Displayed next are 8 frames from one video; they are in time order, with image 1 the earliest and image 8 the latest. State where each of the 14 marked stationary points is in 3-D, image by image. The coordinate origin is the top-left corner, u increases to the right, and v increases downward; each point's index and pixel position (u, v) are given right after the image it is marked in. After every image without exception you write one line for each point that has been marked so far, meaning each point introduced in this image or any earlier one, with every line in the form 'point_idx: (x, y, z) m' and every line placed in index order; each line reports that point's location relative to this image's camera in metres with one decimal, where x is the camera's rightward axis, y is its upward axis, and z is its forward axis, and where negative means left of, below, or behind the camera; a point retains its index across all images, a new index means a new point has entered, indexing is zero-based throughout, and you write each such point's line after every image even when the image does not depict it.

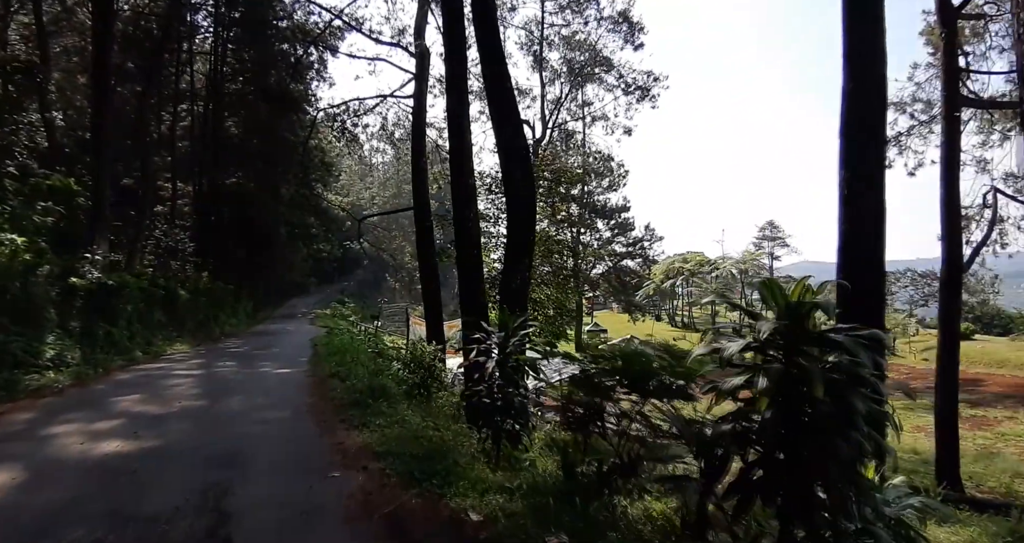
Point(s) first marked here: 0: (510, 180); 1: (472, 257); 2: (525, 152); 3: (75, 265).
0: (0.0, +1.0, +7.5) m
1: (-0.5, +0.1, +8.3) m
2: (+0.2, +1.4, +7.5) m
3: (-9.4, +0.1, +12.7) m
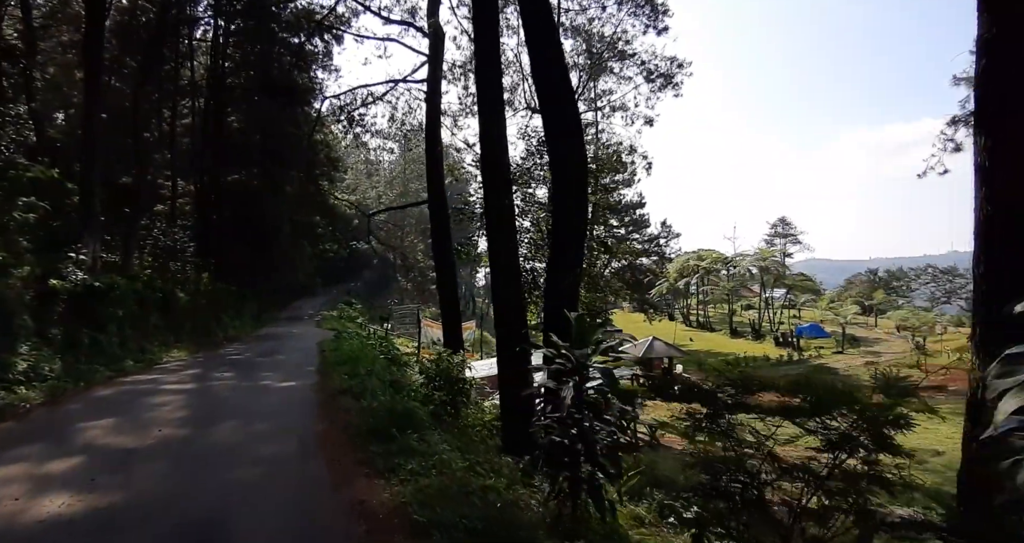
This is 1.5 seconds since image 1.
0: (+0.5, +1.0, +6.2) m
1: (0.0, +0.1, +7.0) m
2: (+0.7, +1.4, +6.2) m
3: (-8.8, +0.1, +11.5) m
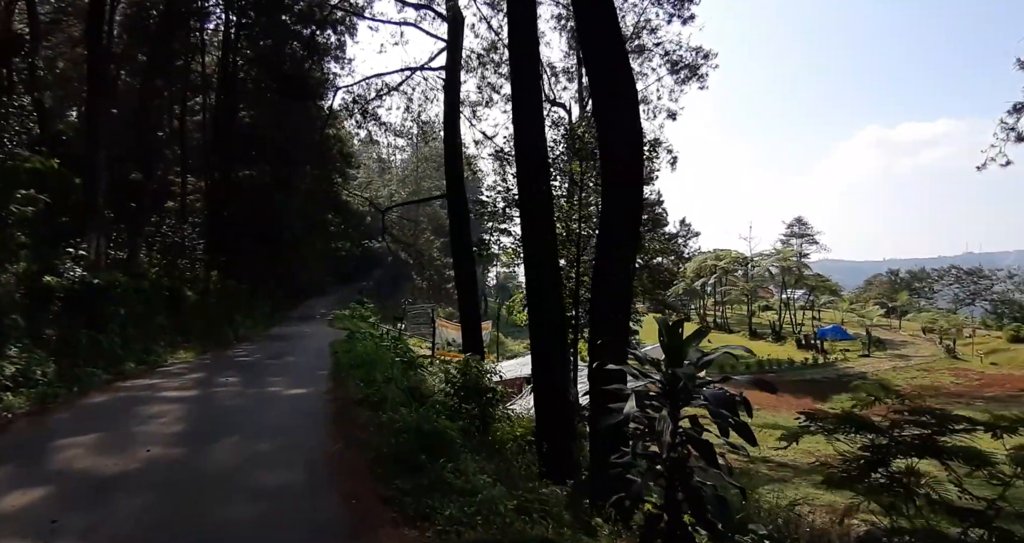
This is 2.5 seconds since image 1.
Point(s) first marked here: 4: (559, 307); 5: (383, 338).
0: (+0.9, +1.1, +5.4) m
1: (+0.4, +0.1, +6.2) m
2: (+1.1, +1.4, +5.3) m
3: (-8.3, +0.2, +10.8) m
4: (+0.5, -0.4, +6.2) m
5: (-3.6, -1.9, +16.7) m
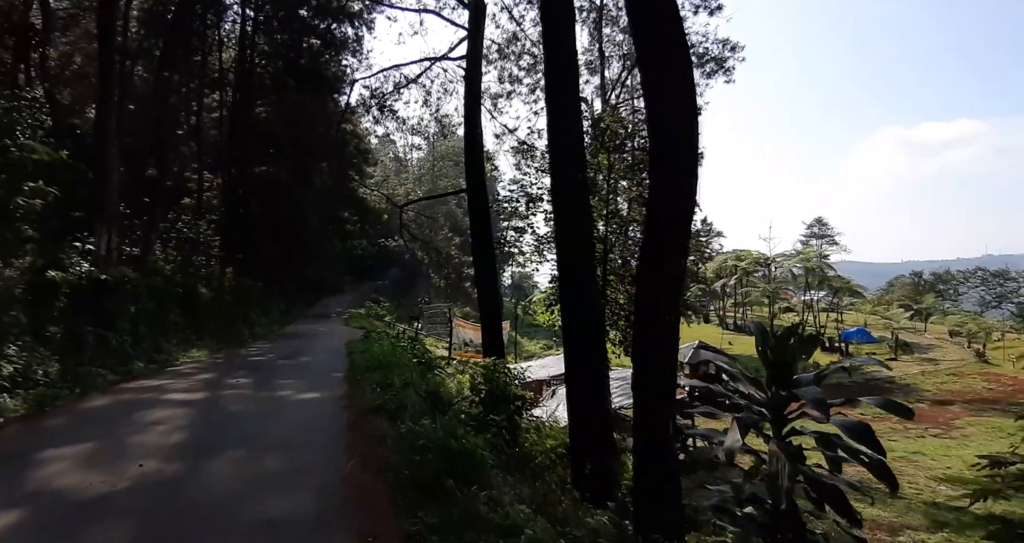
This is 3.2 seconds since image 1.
0: (+1.2, +1.1, +4.8) m
1: (+0.7, +0.2, +5.6) m
2: (+1.4, +1.5, +4.7) m
3: (-7.9, +0.3, +10.4) m
4: (+0.8, -0.4, +5.6) m
5: (-3.1, -1.8, +16.2) m
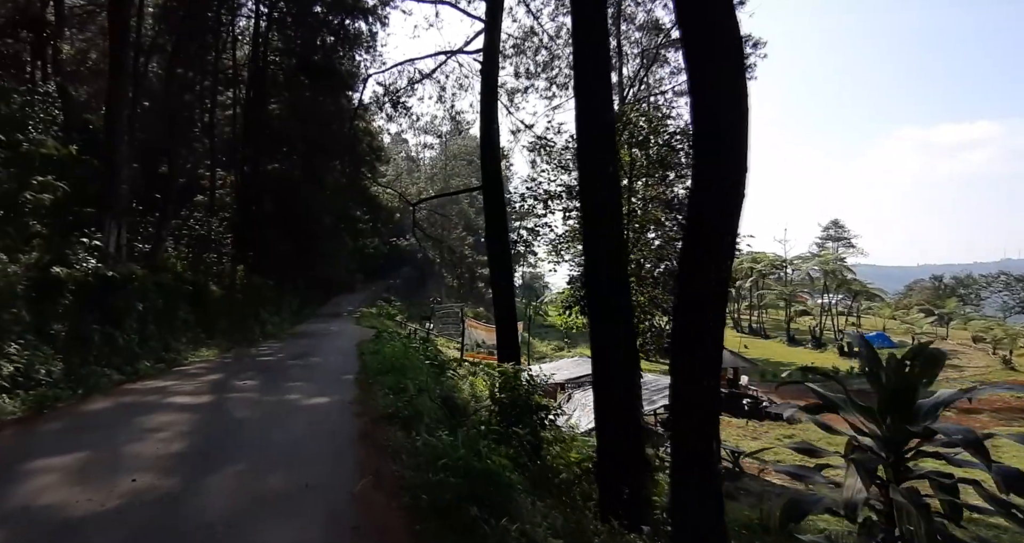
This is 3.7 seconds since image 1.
0: (+1.4, +1.1, +4.4) m
1: (+0.9, +0.2, +5.2) m
2: (+1.6, +1.5, +4.3) m
3: (-7.6, +0.3, +10.1) m
4: (+1.0, -0.4, +5.2) m
5: (-2.7, -1.8, +15.8) m
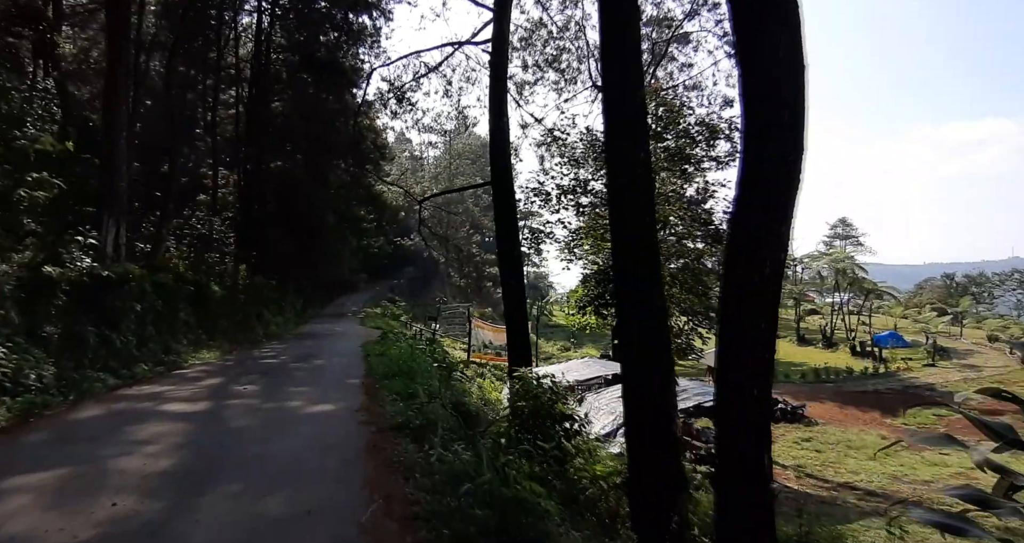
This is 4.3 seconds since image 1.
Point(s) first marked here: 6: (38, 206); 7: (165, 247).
0: (+1.6, +1.1, +3.9) m
1: (+1.1, +0.2, +4.7) m
2: (+1.7, +1.5, +3.8) m
3: (-7.4, +0.3, +9.7) m
4: (+1.2, -0.3, +4.7) m
5: (-2.4, -1.8, +15.4) m
6: (-8.0, +1.1, +10.0) m
7: (-11.3, +0.8, +19.4) m
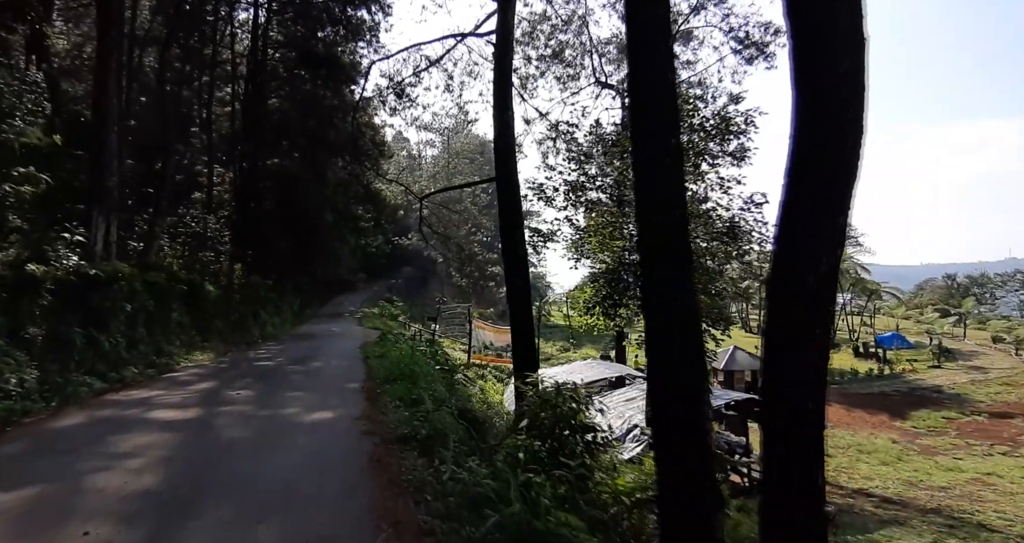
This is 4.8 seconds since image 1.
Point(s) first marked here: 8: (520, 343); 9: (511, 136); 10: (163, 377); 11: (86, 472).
0: (+1.7, +1.1, +3.5) m
1: (+1.2, +0.2, +4.3) m
2: (+1.9, +1.5, +3.4) m
3: (-7.3, +0.3, +9.3) m
4: (+1.3, -0.3, +4.3) m
5: (-2.3, -1.8, +15.0) m
6: (-7.9, +1.1, +9.5) m
7: (-11.2, +0.8, +18.9) m
8: (+0.2, -1.4, +11.5) m
9: (0.0, +2.8, +11.9) m
10: (-6.0, -1.8, +10.2) m
11: (-3.0, -1.4, +4.1) m
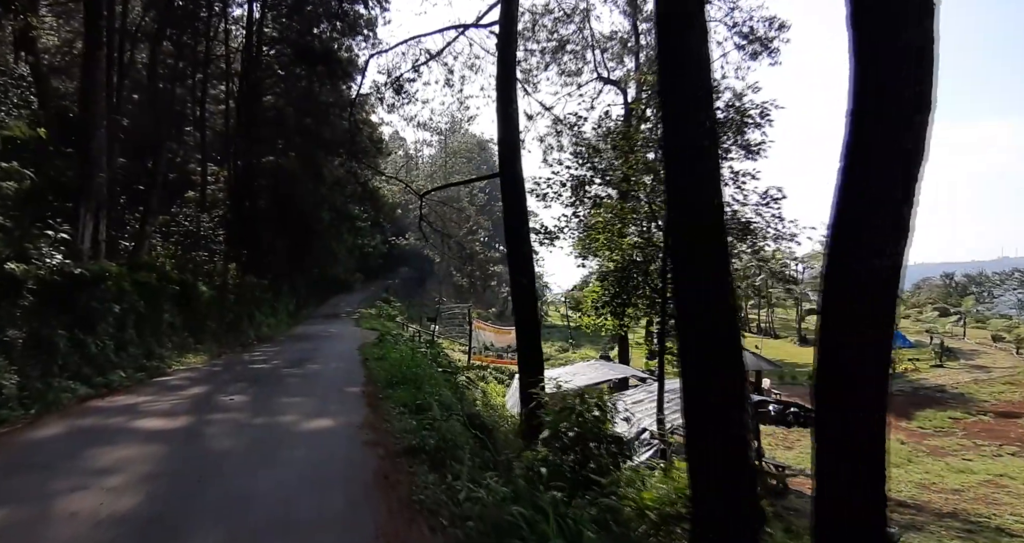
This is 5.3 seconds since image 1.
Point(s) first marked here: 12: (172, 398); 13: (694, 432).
0: (+1.8, +1.2, +3.1) m
1: (+1.4, +0.2, +3.9) m
2: (+2.0, +1.5, +3.0) m
3: (-7.2, +0.4, +8.8) m
4: (+1.5, -0.3, +3.9) m
5: (-2.3, -1.7, +14.6) m
6: (-7.8, +1.1, +9.1) m
7: (-11.2, +0.8, +18.4) m
8: (+0.3, -1.3, +11.1) m
9: (0.0, +2.8, +11.5) m
10: (-5.9, -1.8, +9.8) m
11: (-2.8, -1.4, +3.7) m
12: (-4.3, -1.6, +7.5) m
13: (+1.4, -1.1, +3.8) m
